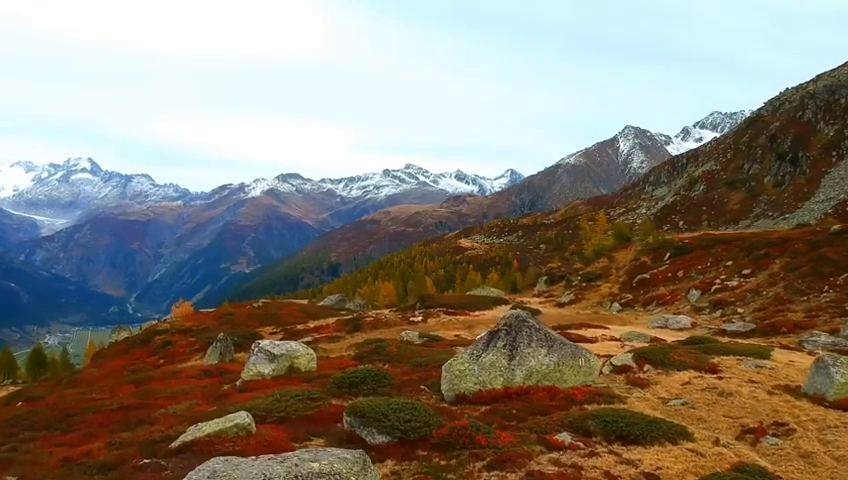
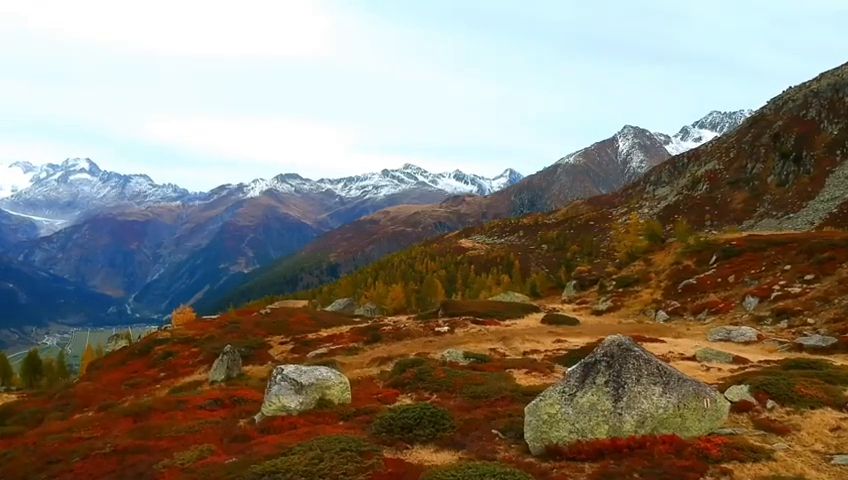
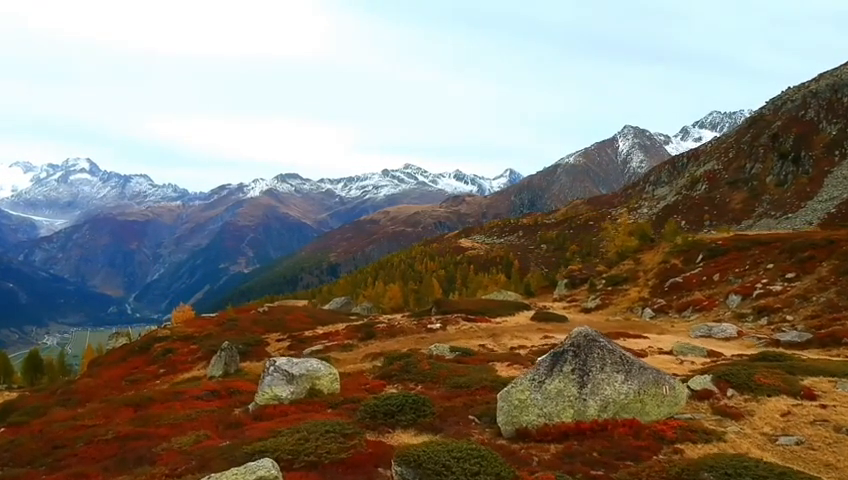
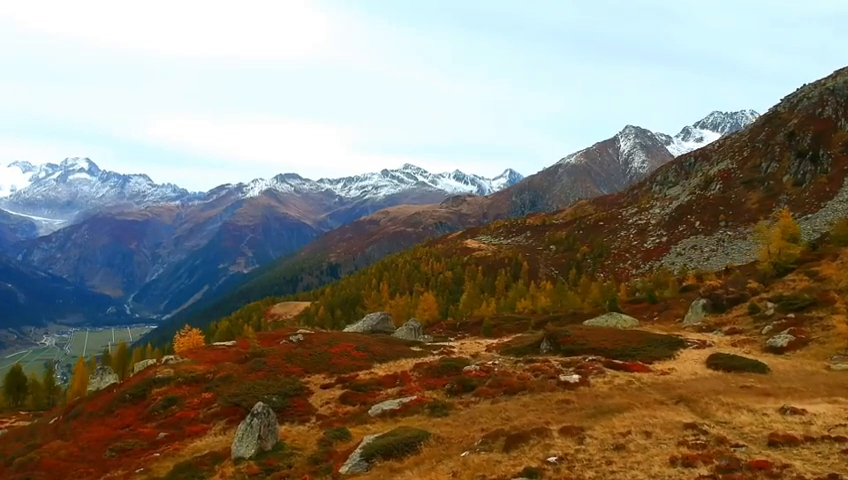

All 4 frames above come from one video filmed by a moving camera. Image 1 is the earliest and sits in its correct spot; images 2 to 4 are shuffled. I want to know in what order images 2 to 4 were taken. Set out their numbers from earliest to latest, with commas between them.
3, 2, 4
